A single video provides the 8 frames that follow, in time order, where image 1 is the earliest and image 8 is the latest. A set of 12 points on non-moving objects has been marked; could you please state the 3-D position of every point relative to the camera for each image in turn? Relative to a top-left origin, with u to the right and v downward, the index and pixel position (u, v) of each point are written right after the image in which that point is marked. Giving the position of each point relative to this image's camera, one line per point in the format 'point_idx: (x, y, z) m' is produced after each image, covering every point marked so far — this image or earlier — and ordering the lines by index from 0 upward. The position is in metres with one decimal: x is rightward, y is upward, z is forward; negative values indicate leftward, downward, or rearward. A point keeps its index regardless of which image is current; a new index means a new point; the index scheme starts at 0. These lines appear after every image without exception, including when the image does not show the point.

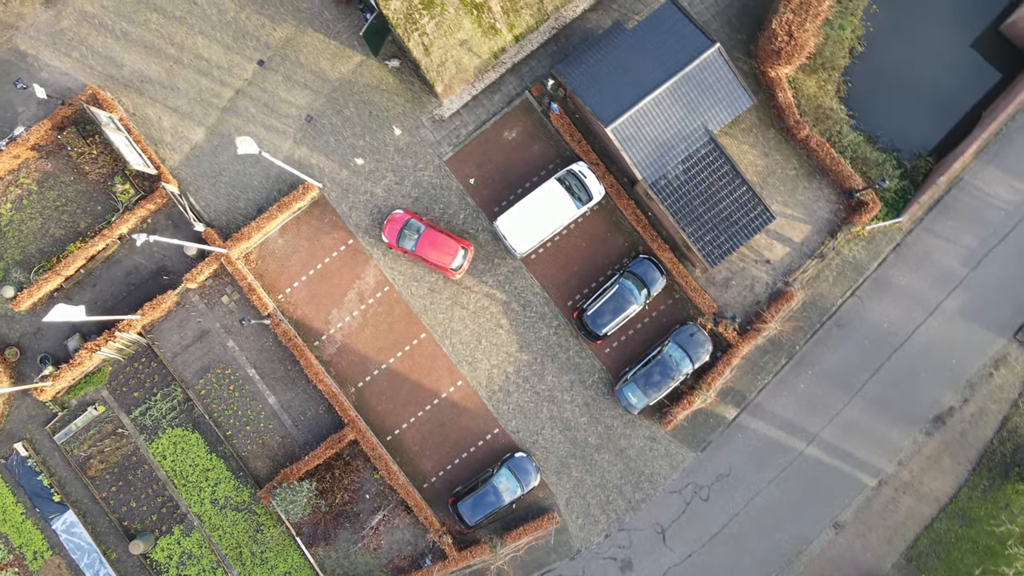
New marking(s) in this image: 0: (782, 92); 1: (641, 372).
0: (+8.7, +6.4, +18.9) m
1: (+4.2, -2.8, +19.2) m
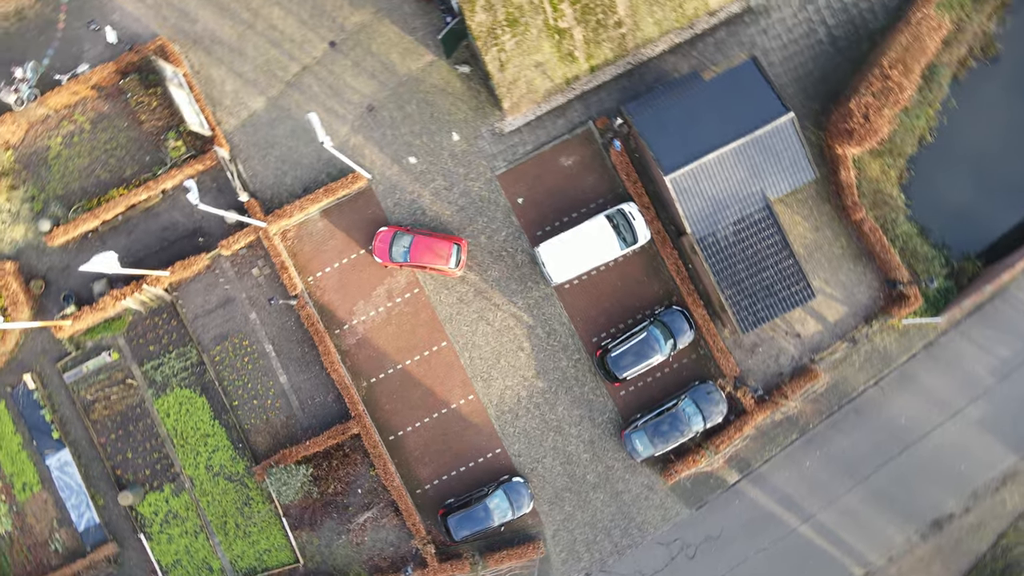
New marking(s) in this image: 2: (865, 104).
0: (+10.7, +3.8, +18.7) m
1: (+4.5, -4.4, +19.2) m
2: (+11.1, +5.7, +18.2) m
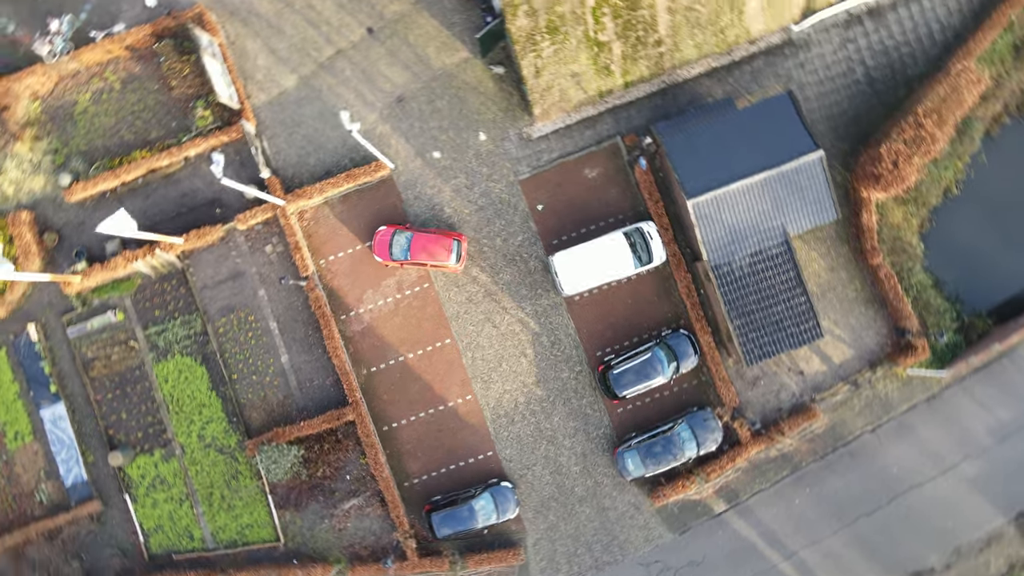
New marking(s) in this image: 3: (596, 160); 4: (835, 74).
0: (+11.4, +2.3, +18.7) m
1: (+4.3, -5.1, +19.2) m
2: (+12.0, +4.3, +18.1) m
3: (+2.9, +4.4, +19.8) m
4: (+10.7, +7.1, +19.3) m
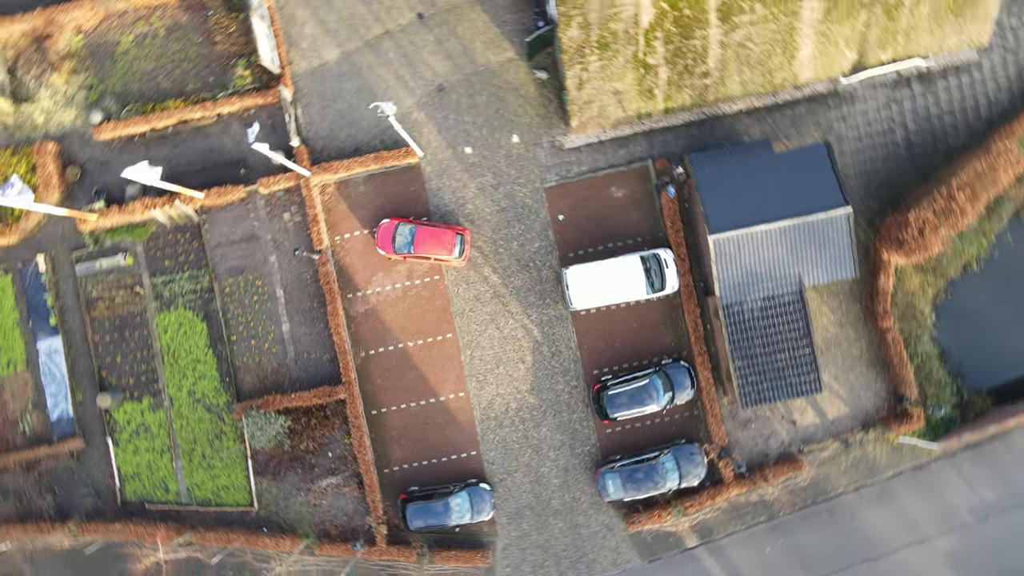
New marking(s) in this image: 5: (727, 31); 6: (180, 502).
0: (+11.9, +0.3, +18.6) m
1: (+3.8, -5.9, +19.2) m
2: (+12.8, +2.1, +18.1) m
3: (+3.8, +3.7, +19.8) m
4: (+12.0, +5.2, +19.2) m
5: (+6.4, +7.6, +17.3) m
6: (-11.4, -7.4, +19.9) m
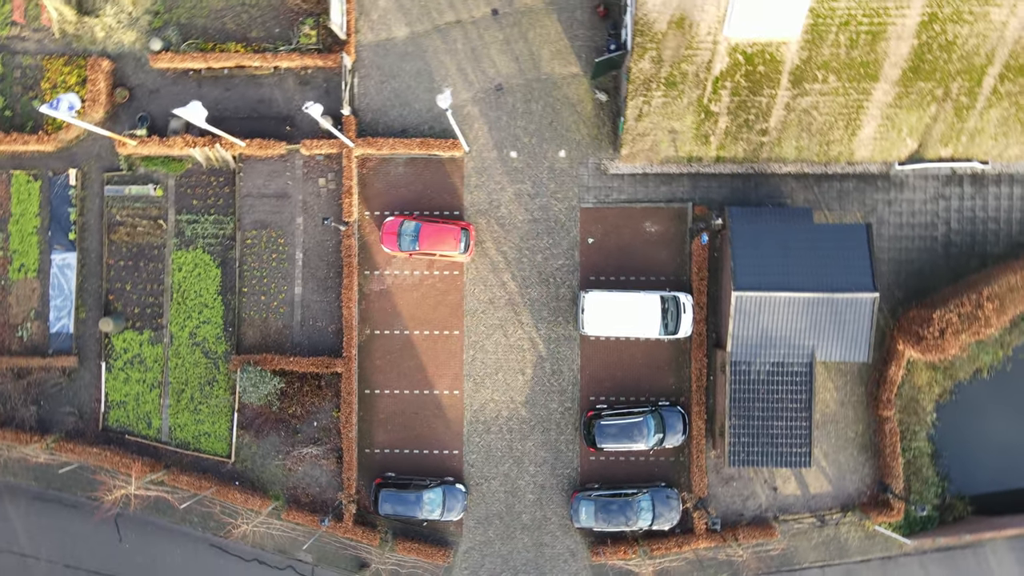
0: (+12.3, -2.6, +18.6) m
1: (+3.0, -6.9, +19.3) m
2: (+13.5, -1.0, +18.1) m
3: (+5.1, +2.4, +19.8) m
4: (+13.4, +2.2, +19.2) m
5: (+8.4, +5.7, +17.2) m
6: (-12.1, -5.2, +19.9) m
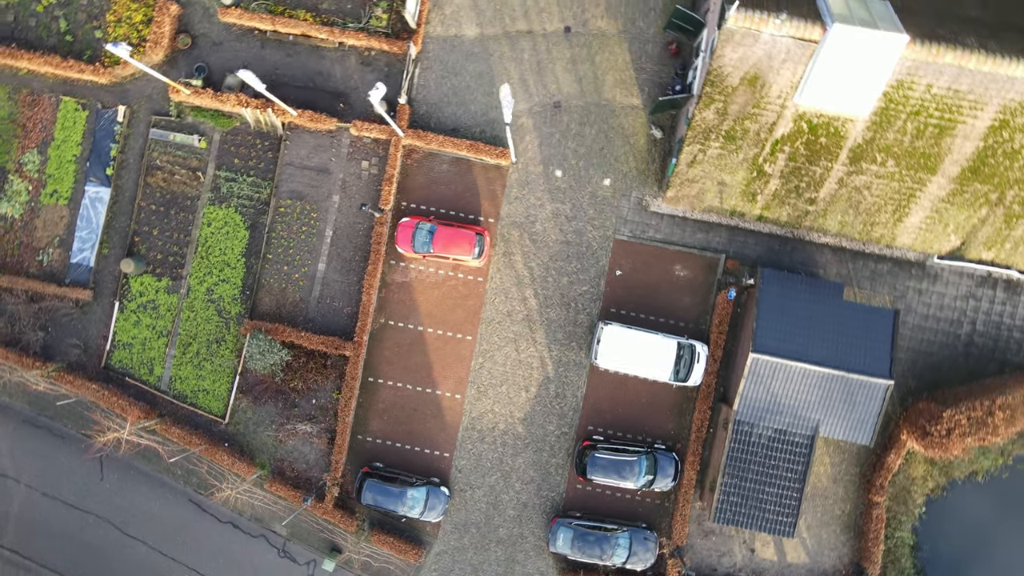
0: (+12.3, -5.4, +18.7) m
1: (+2.4, -8.0, +19.4) m
2: (+13.8, -4.1, +18.1) m
3: (+6.1, +0.8, +19.7) m
4: (+14.3, -1.0, +19.2) m
5: (+10.0, +3.4, +17.2) m
6: (-12.2, -3.4, +20.0) m
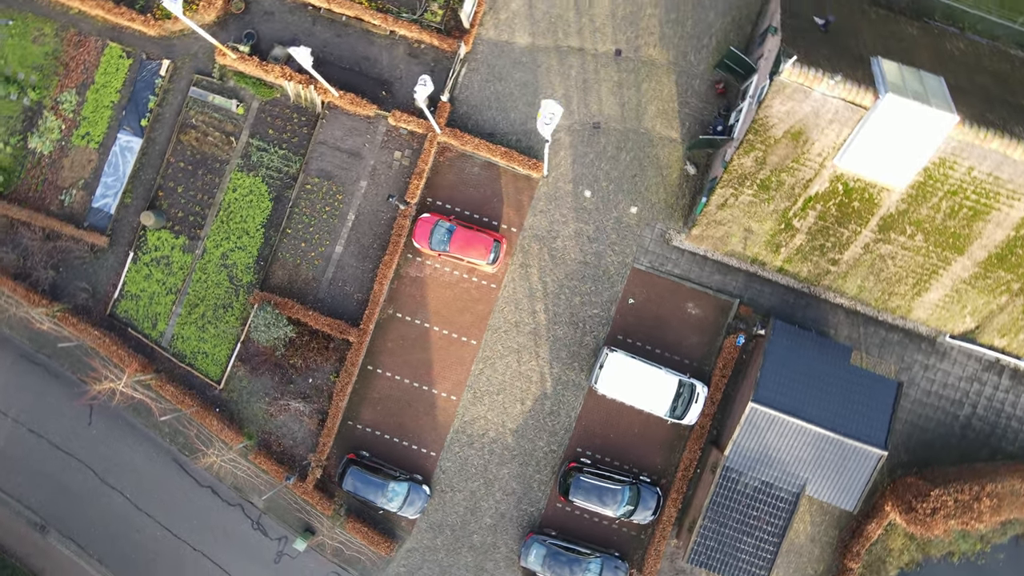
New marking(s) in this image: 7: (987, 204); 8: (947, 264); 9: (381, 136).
0: (+11.7, -7.6, +18.7) m
1: (+1.5, -8.7, +19.4) m
2: (+13.4, -6.6, +18.1) m
3: (+6.6, -0.5, +19.8) m
4: (+14.3, -3.6, +19.2) m
5: (+10.8, +1.4, +17.1) m
6: (-12.2, -1.9, +20.0) m
7: (+13.2, +2.4, +16.1) m
8: (+12.8, +0.7, +17.1) m
9: (-4.5, +5.2, +20.0) m
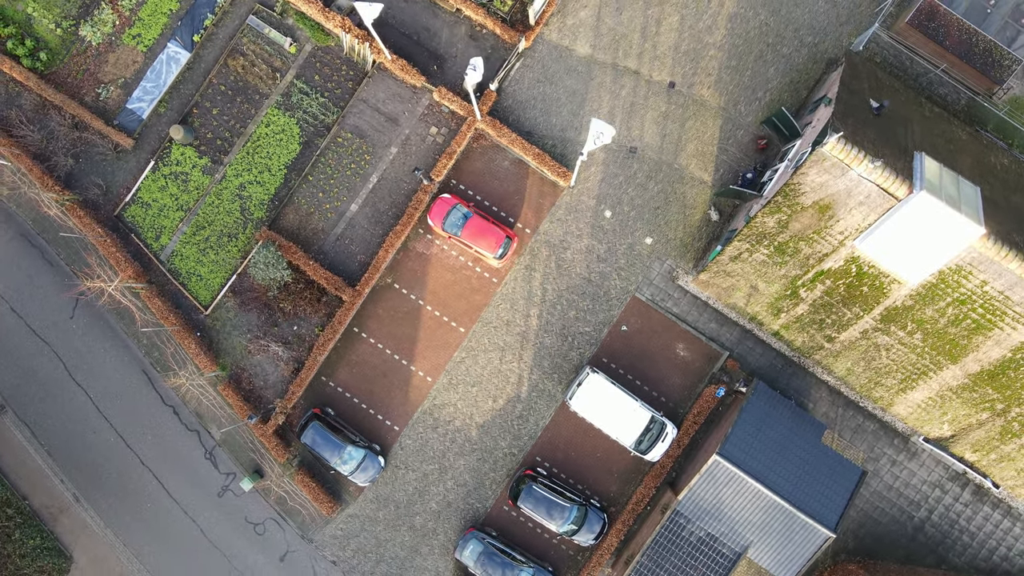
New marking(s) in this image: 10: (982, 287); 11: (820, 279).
0: (+9.5, -10.2, +18.8) m
1: (-0.6, -8.7, +19.5) m
2: (+11.4, -9.6, +18.2) m
3: (+6.3, -2.1, +19.8) m
4: (+13.1, -6.9, +19.3) m
5: (+10.9, -1.2, +17.2) m
6: (-12.3, +1.1, +20.1) m
7: (+13.4, -0.9, +16.2) m
8: (+12.6, -2.4, +17.2) m
9: (-3.1, +6.2, +20.0) m
10: (+12.9, 0.0, +15.9) m
11: (+9.2, +0.3, +17.2) m
